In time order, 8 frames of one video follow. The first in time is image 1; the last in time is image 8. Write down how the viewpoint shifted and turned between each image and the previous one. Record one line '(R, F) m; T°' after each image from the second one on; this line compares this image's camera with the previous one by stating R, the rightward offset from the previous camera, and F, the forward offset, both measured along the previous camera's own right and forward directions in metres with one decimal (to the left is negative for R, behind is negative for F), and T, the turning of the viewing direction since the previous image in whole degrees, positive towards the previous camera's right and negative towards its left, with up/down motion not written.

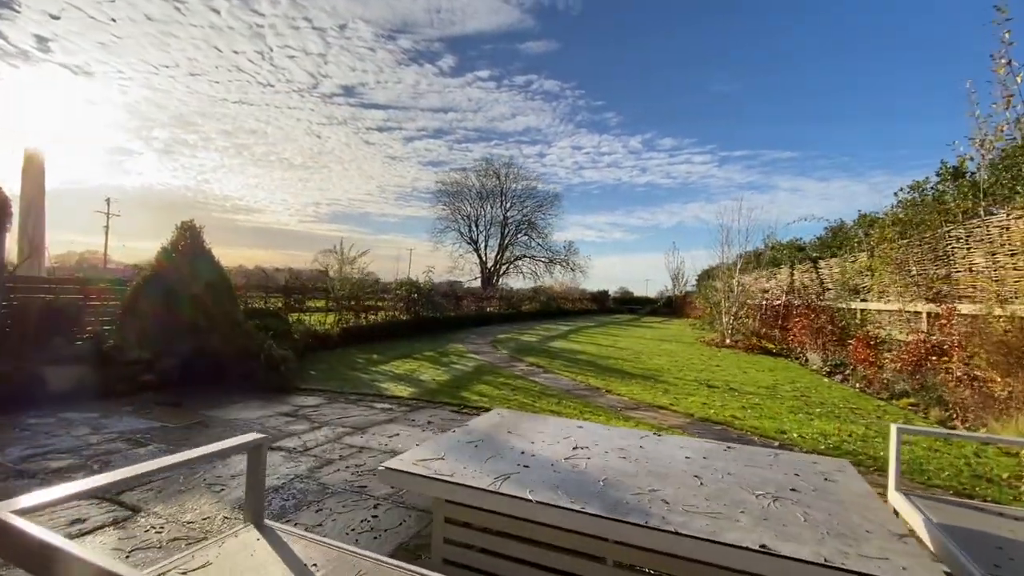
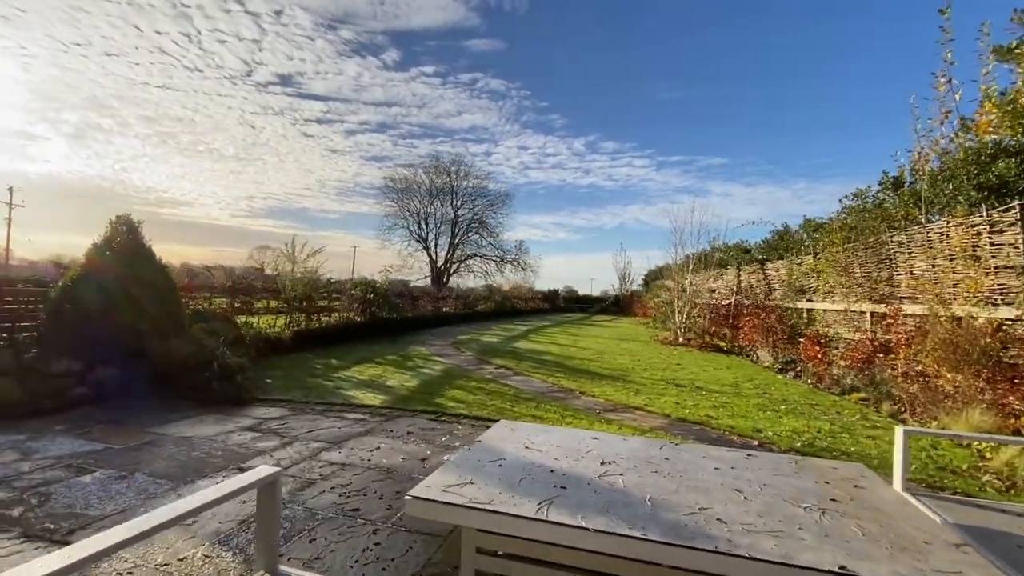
(-0.4, +0.2) m; +6°
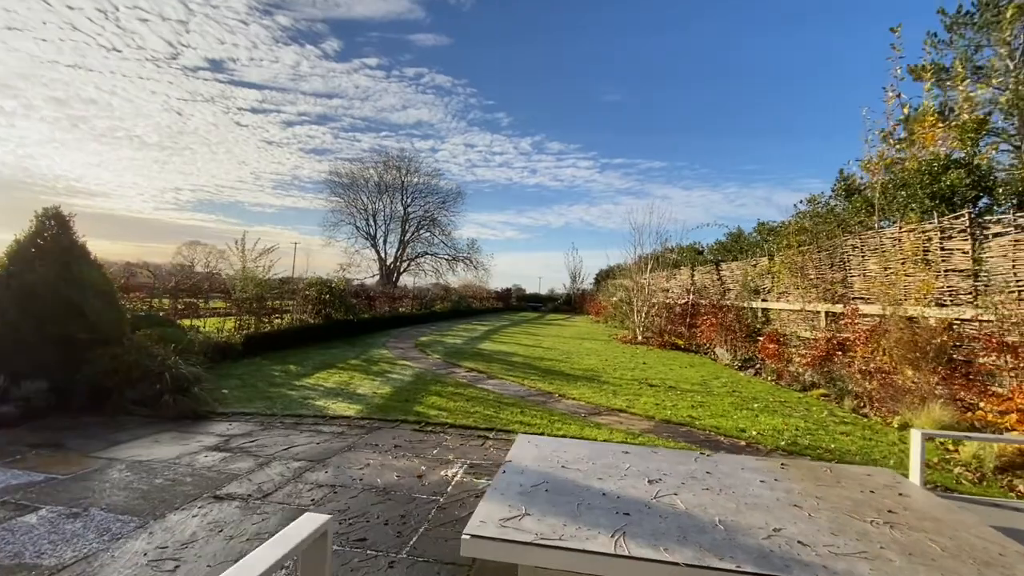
(-0.4, +0.2) m; +6°
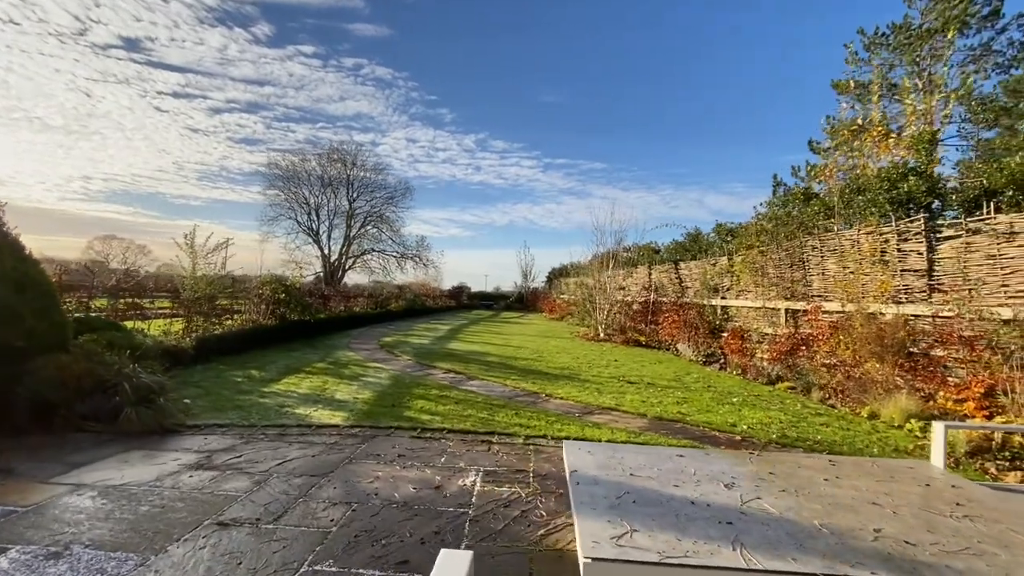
(-0.5, +0.2) m; +7°
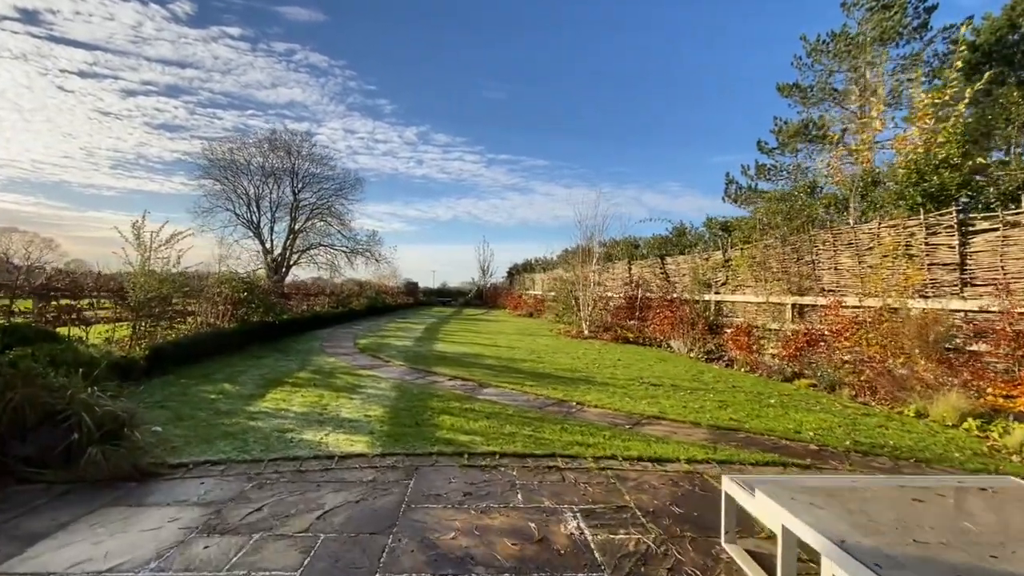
(-0.9, +0.7) m; +6°
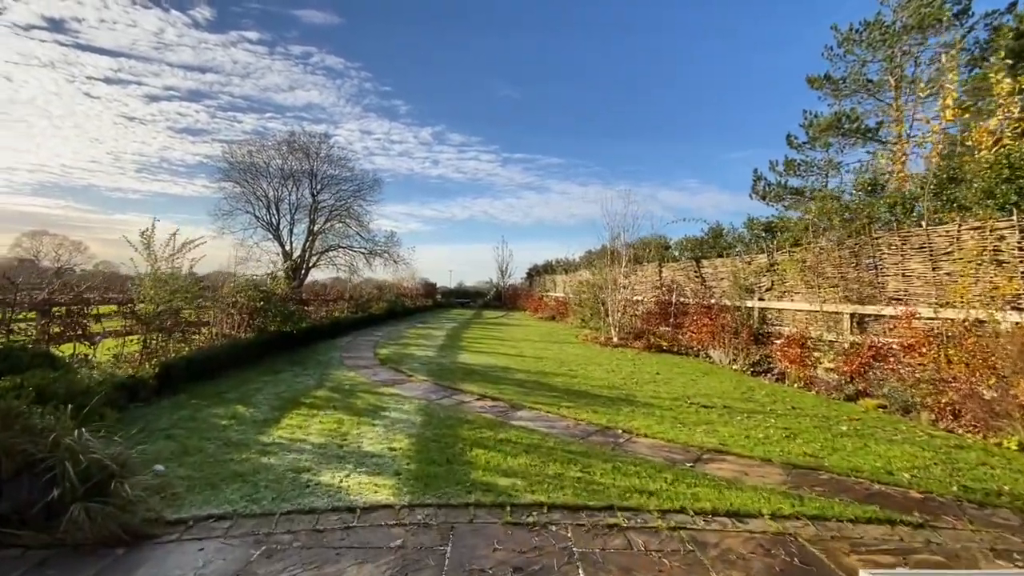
(-0.2, +0.6) m; -2°
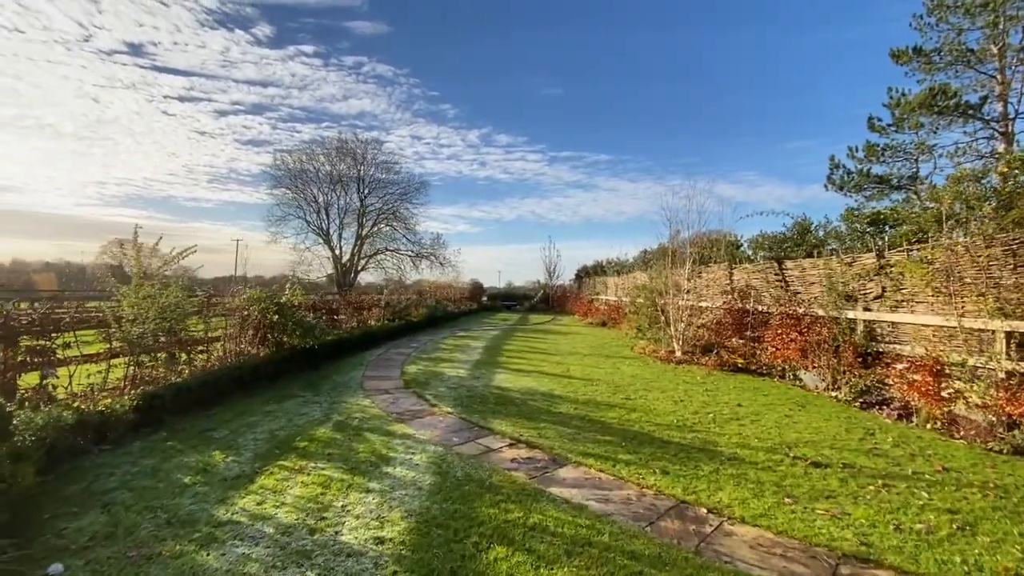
(+0.1, +1.3) m; -6°
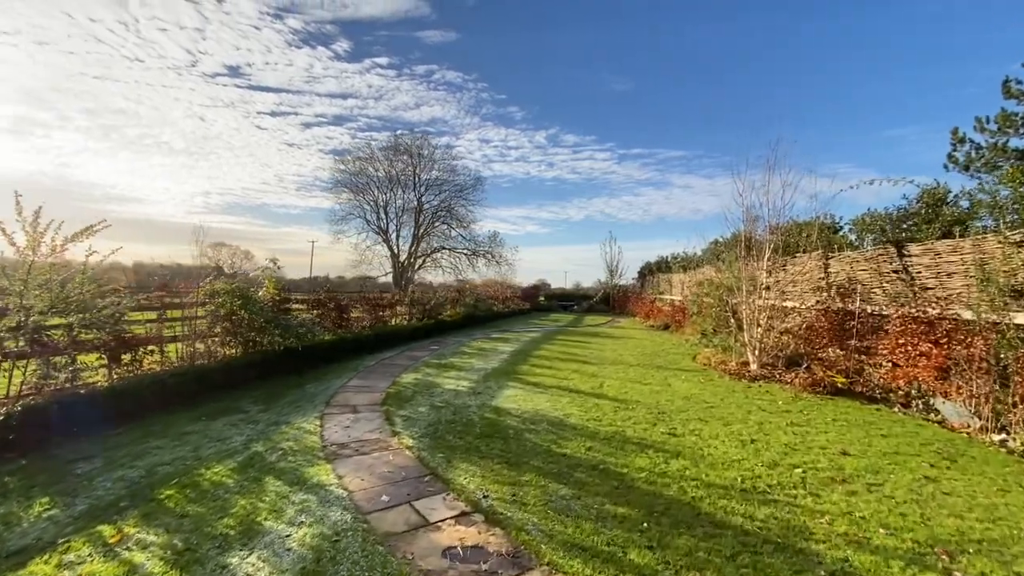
(+0.8, +1.9) m; -8°
